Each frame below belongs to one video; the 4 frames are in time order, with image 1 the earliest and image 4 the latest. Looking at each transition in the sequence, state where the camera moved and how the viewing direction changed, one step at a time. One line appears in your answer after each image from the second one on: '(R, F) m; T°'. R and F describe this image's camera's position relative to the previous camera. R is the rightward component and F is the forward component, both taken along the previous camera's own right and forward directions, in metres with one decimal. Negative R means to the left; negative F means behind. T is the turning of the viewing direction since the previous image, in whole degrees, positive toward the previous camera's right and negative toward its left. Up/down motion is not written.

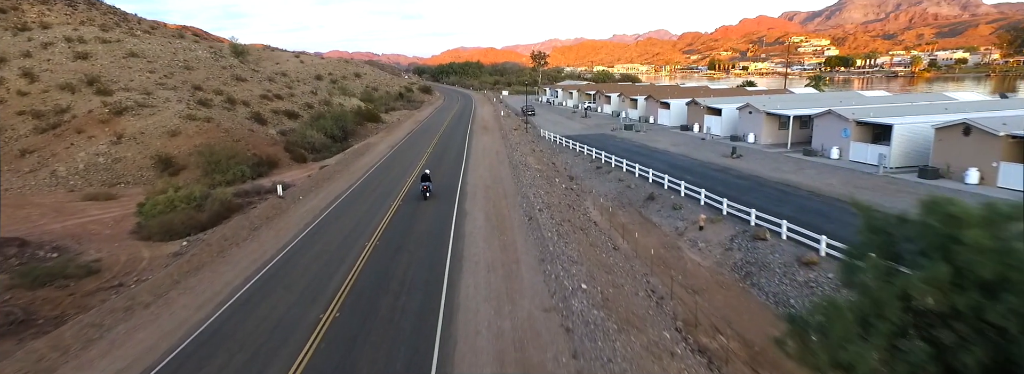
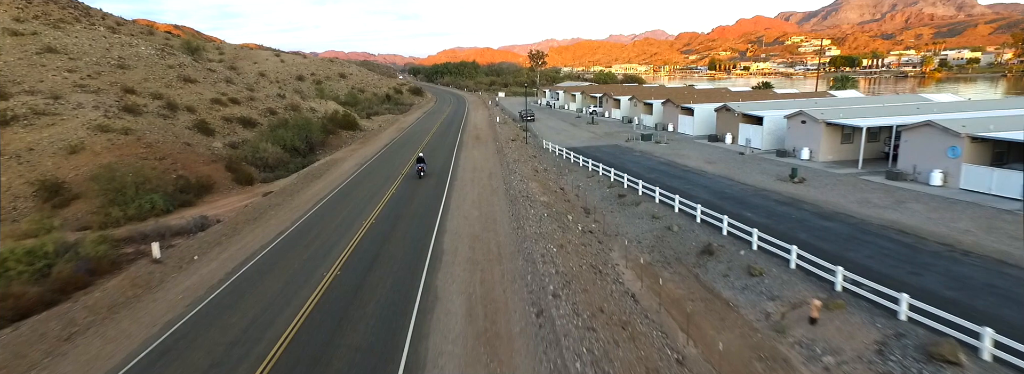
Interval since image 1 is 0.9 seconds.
(0.0, +5.1) m; 0°
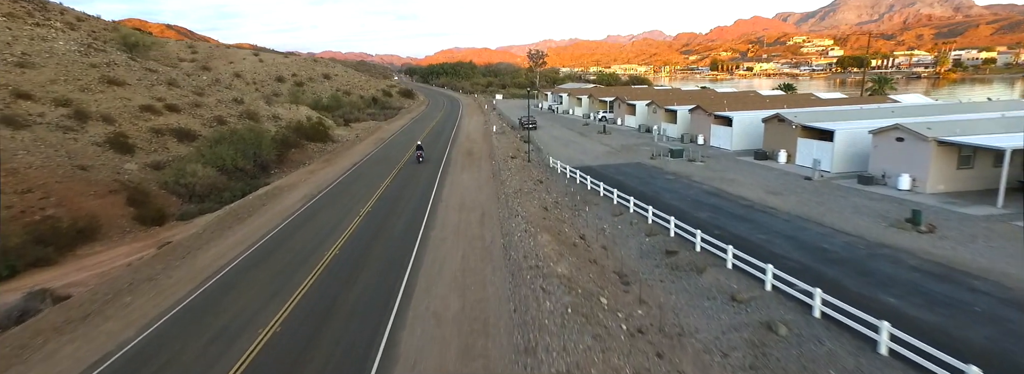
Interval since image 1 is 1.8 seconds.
(-0.1, +5.4) m; 0°
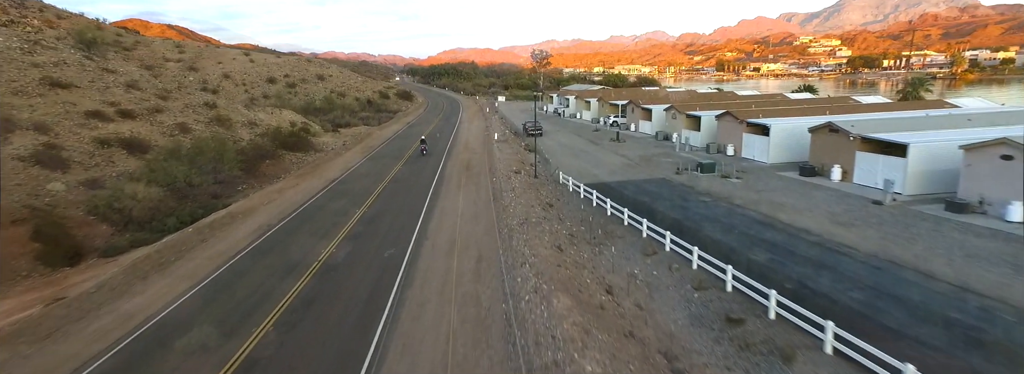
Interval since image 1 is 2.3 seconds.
(-0.1, +3.3) m; 0°
